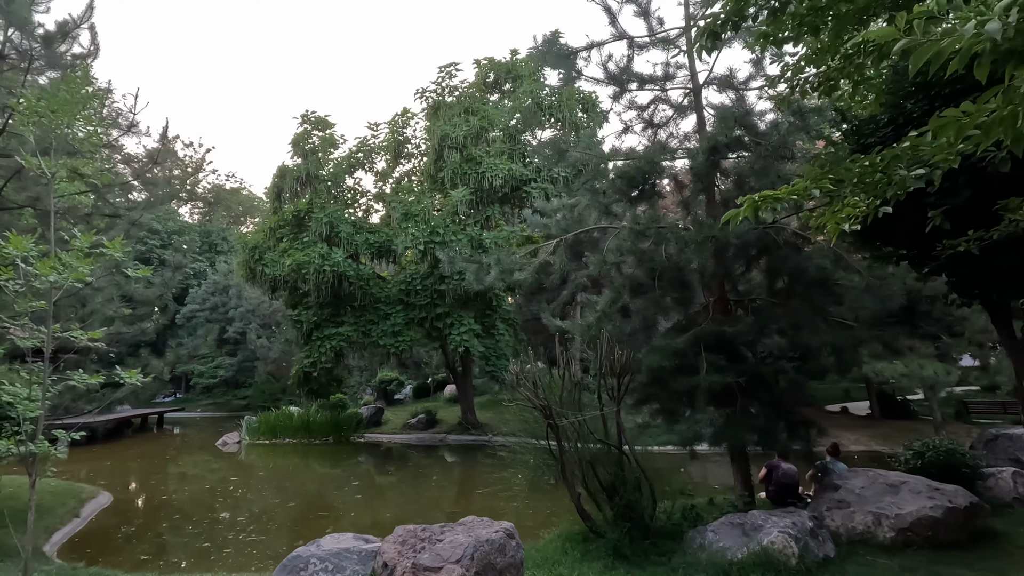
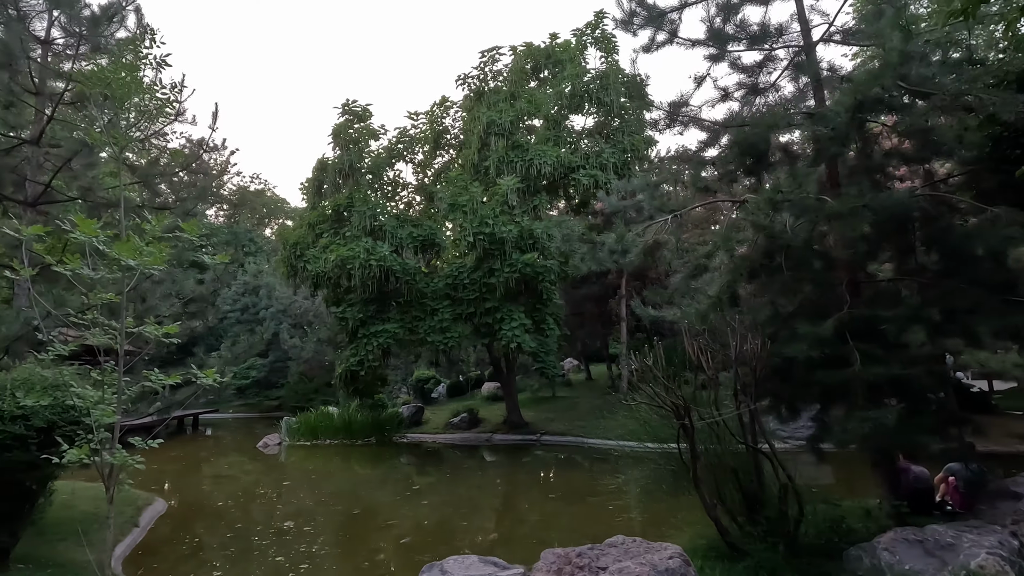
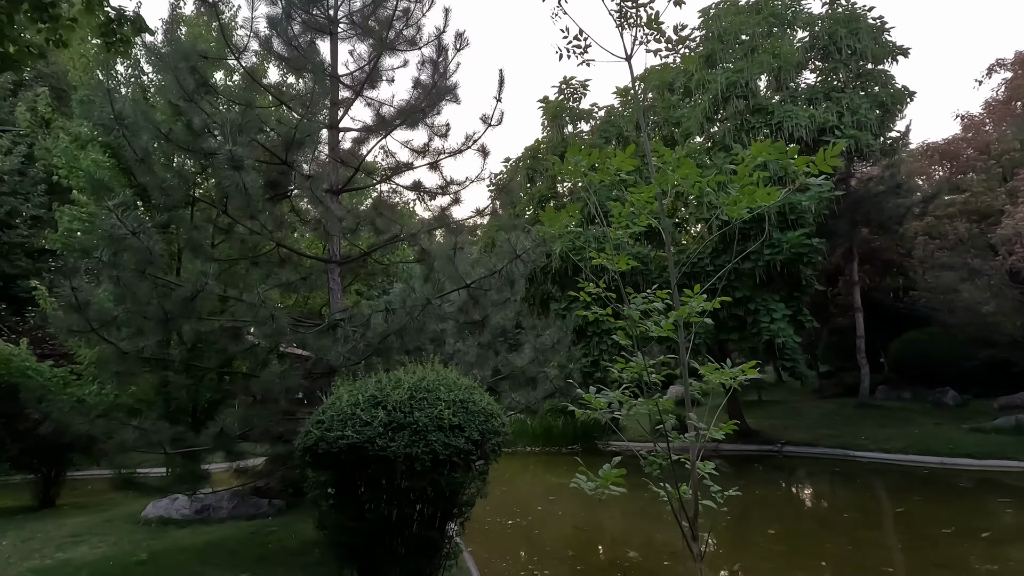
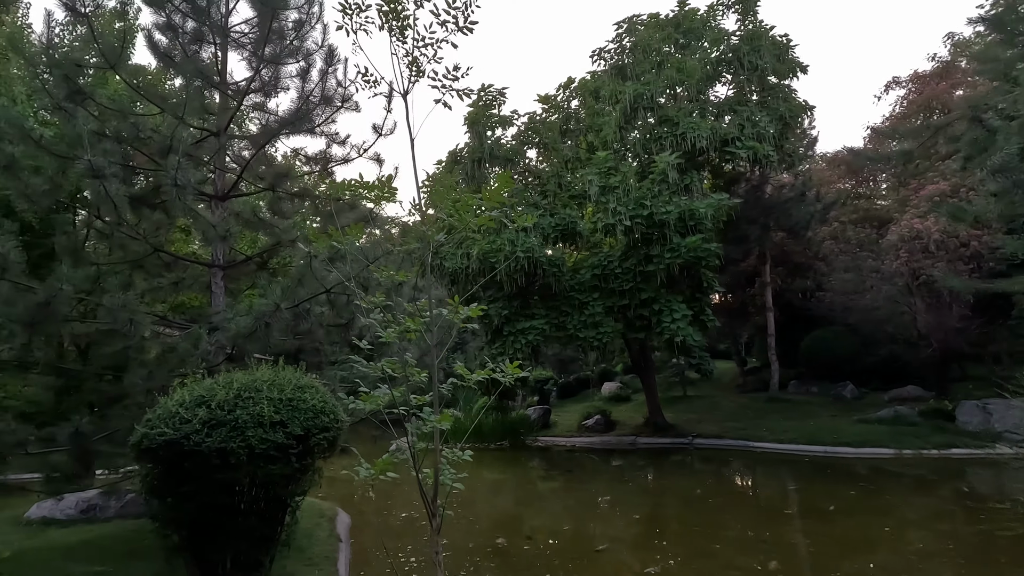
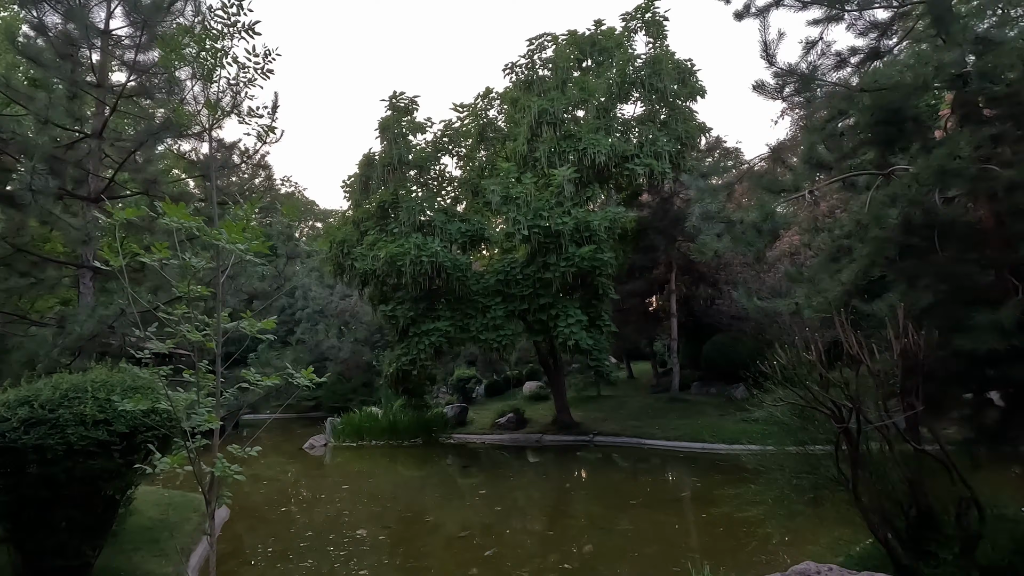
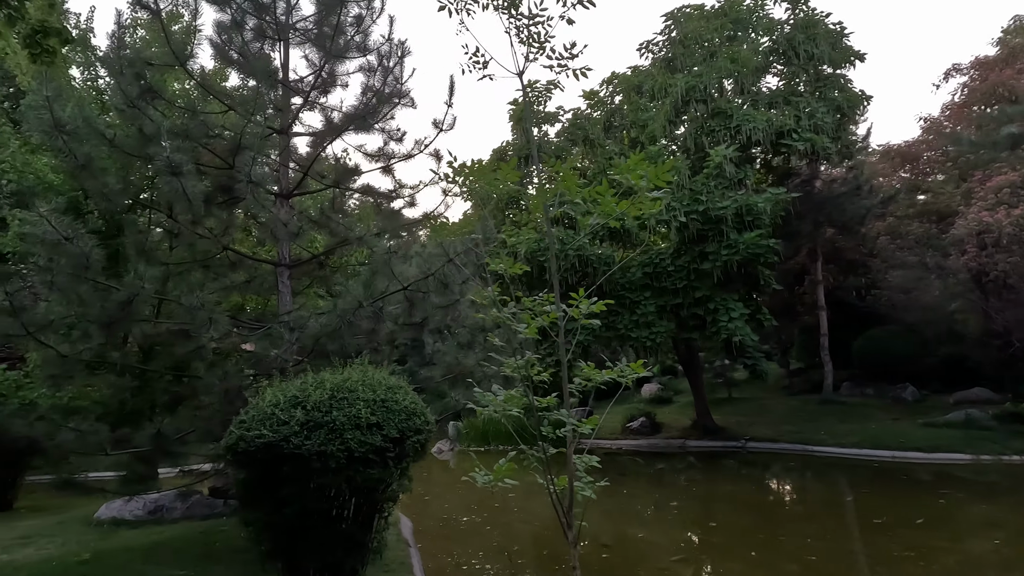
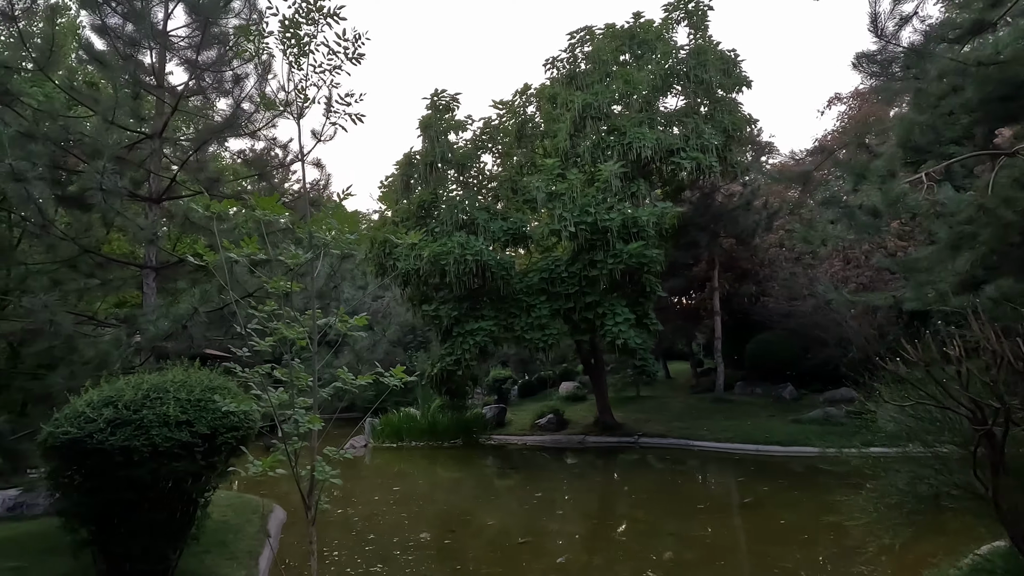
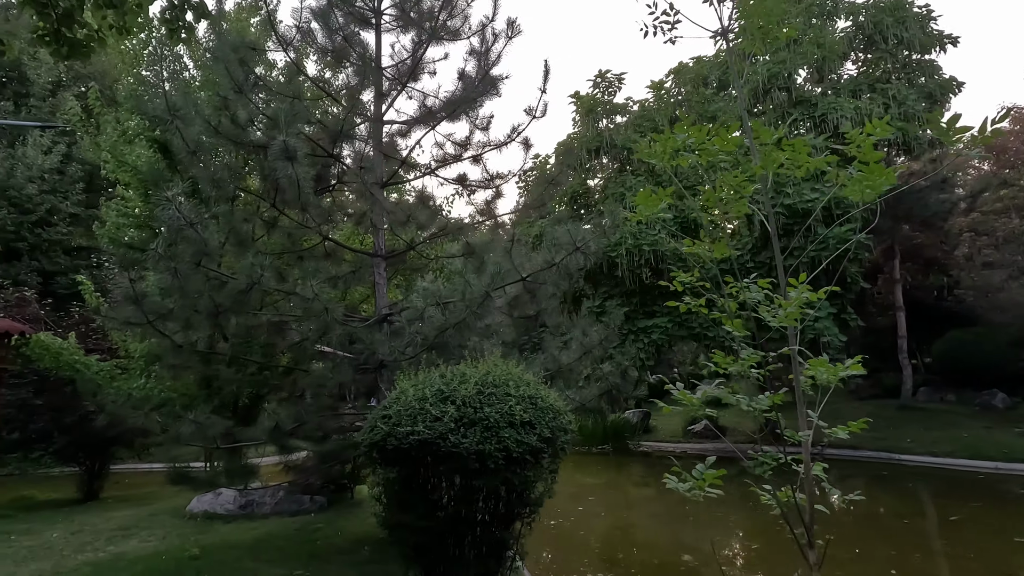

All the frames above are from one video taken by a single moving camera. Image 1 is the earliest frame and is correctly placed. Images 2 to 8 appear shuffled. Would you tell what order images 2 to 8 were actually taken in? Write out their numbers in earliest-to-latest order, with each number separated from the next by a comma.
2, 5, 7, 4, 6, 3, 8
